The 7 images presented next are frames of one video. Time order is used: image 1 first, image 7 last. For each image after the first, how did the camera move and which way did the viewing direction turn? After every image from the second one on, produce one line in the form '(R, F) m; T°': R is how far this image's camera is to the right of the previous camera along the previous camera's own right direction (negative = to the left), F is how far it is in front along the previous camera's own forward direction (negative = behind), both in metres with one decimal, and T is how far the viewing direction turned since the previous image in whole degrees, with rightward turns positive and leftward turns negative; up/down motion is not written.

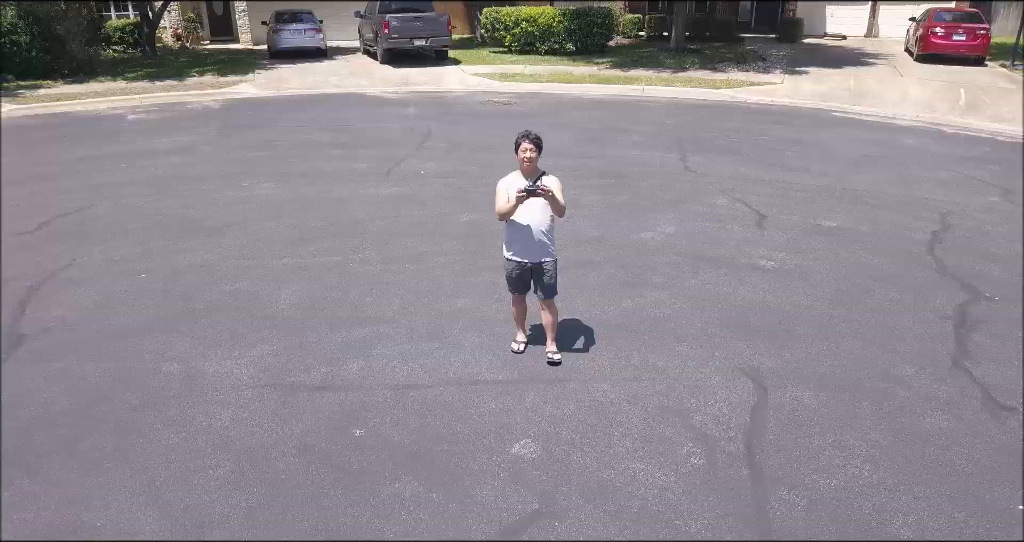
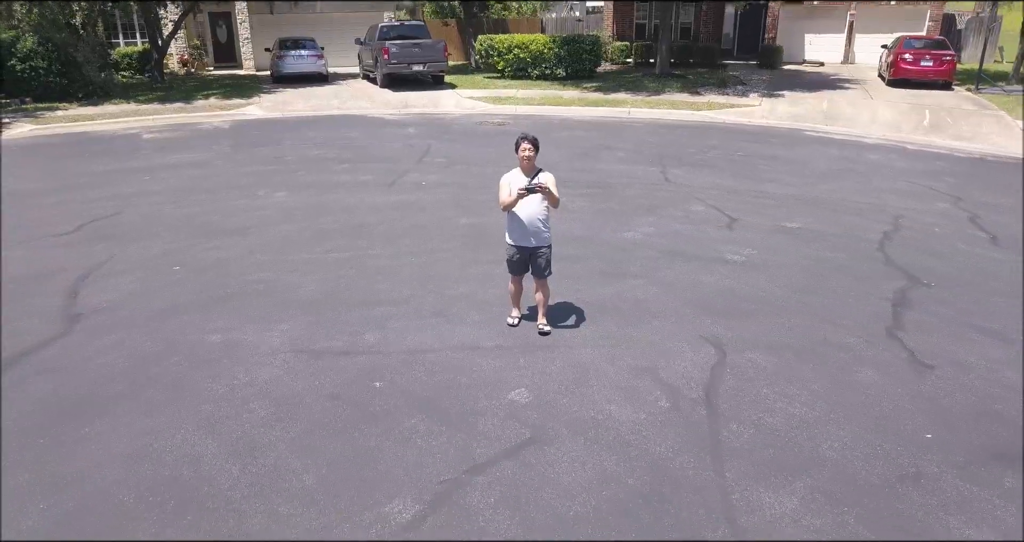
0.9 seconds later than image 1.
(0.0, -0.7) m; +1°
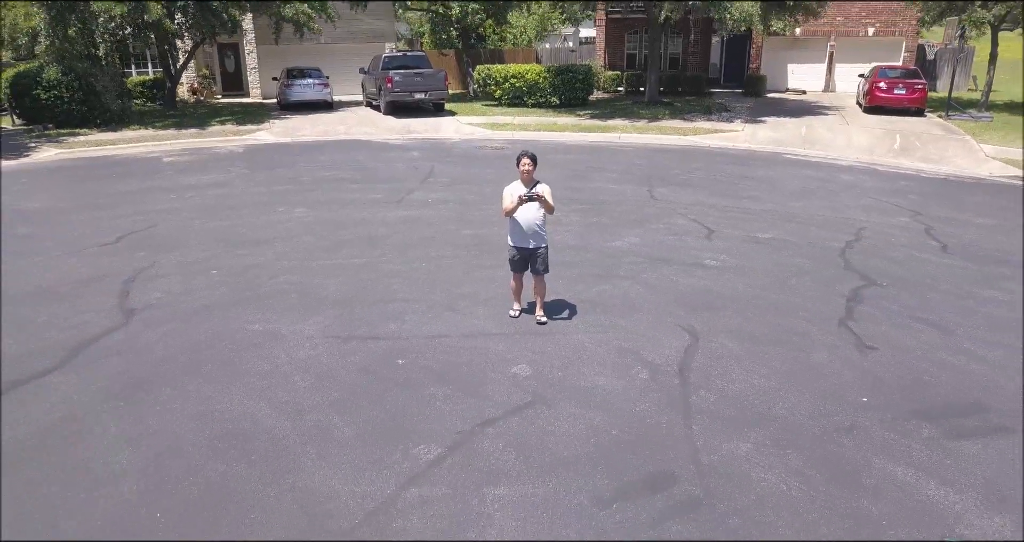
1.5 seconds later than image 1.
(-0.1, -0.8) m; 0°
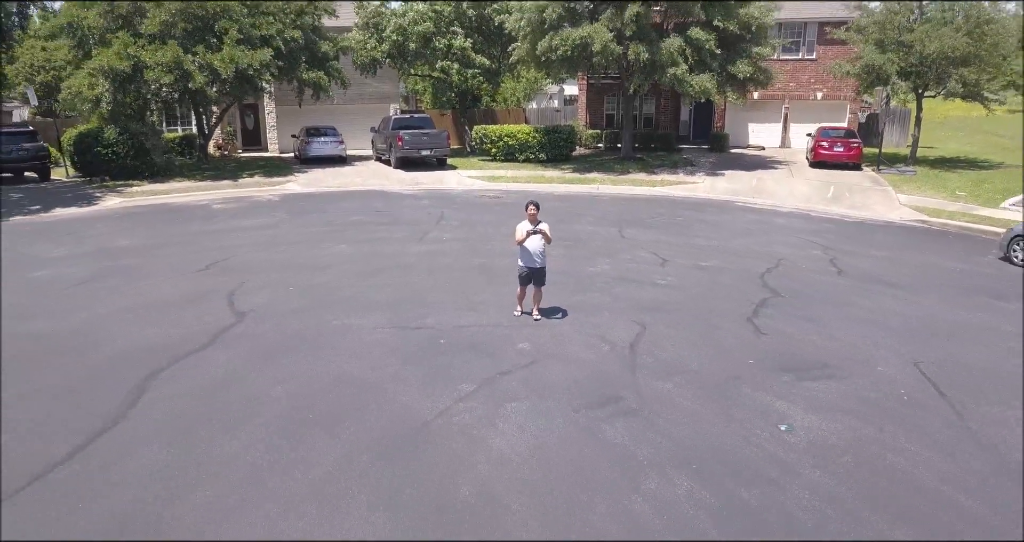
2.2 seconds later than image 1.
(-0.2, -2.4) m; +1°
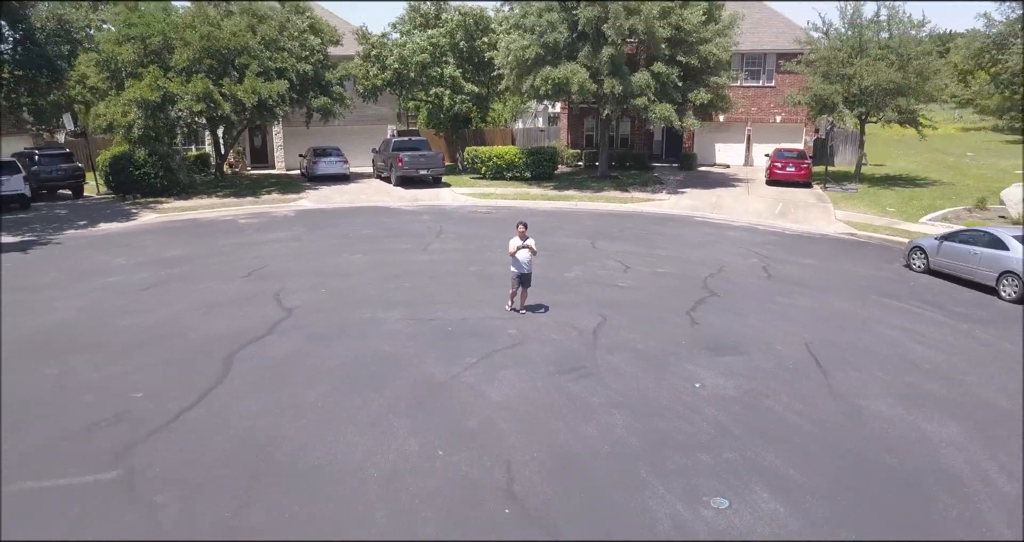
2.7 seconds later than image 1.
(-0.1, -2.3) m; +1°
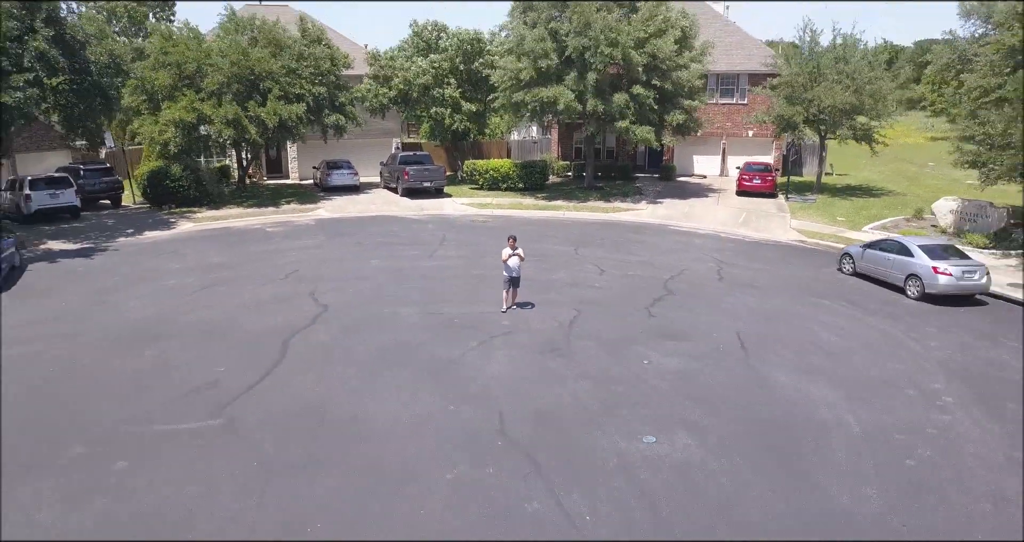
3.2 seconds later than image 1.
(+0.1, -2.5) m; 0°
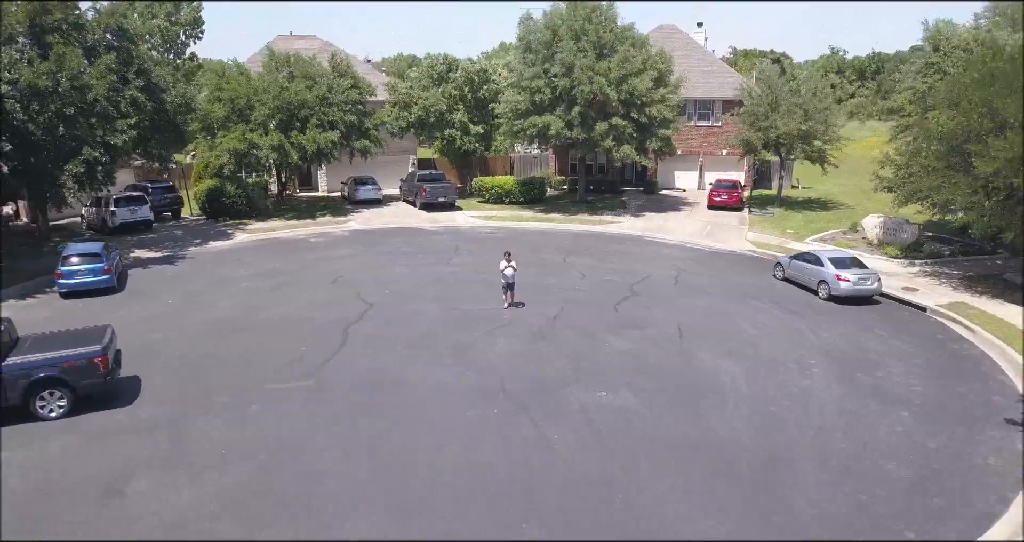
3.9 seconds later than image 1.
(+0.1, -4.1) m; 0°
